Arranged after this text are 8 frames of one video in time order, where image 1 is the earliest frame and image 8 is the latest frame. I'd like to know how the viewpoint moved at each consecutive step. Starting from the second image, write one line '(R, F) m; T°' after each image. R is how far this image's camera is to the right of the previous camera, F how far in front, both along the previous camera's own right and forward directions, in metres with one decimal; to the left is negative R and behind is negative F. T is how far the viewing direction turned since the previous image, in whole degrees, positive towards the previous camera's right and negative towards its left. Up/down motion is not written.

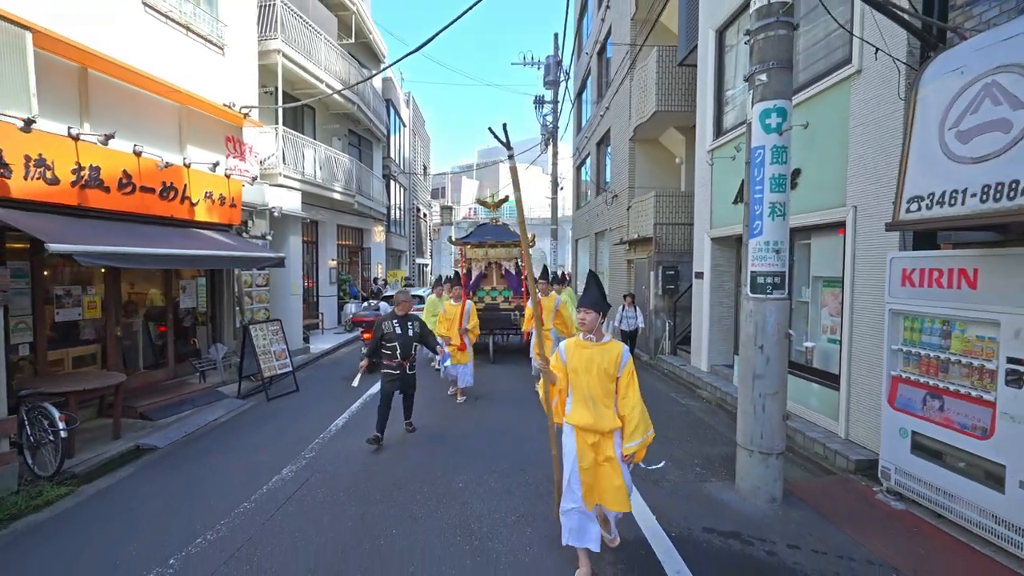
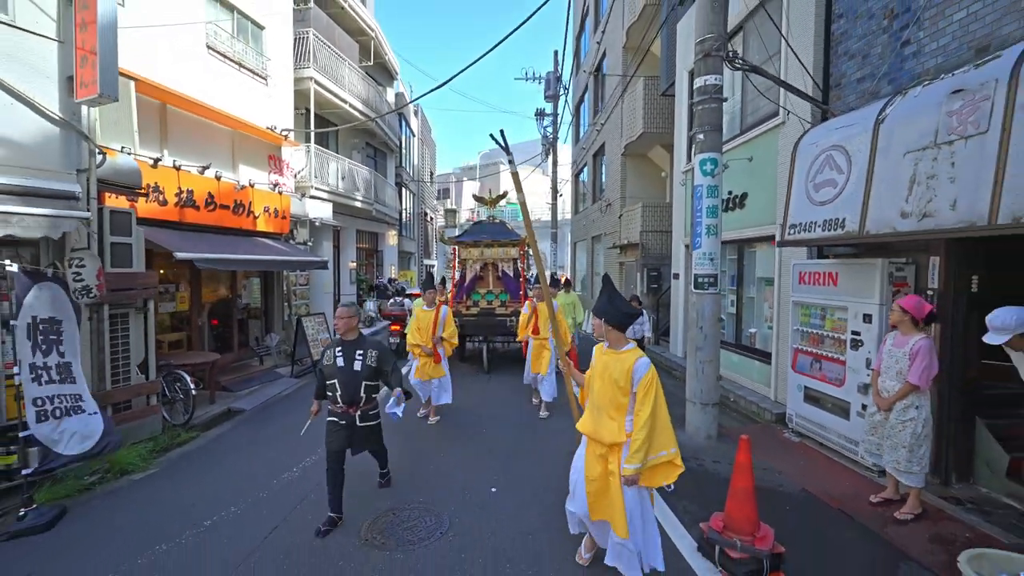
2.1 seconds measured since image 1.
(-0.1, -1.7) m; 0°
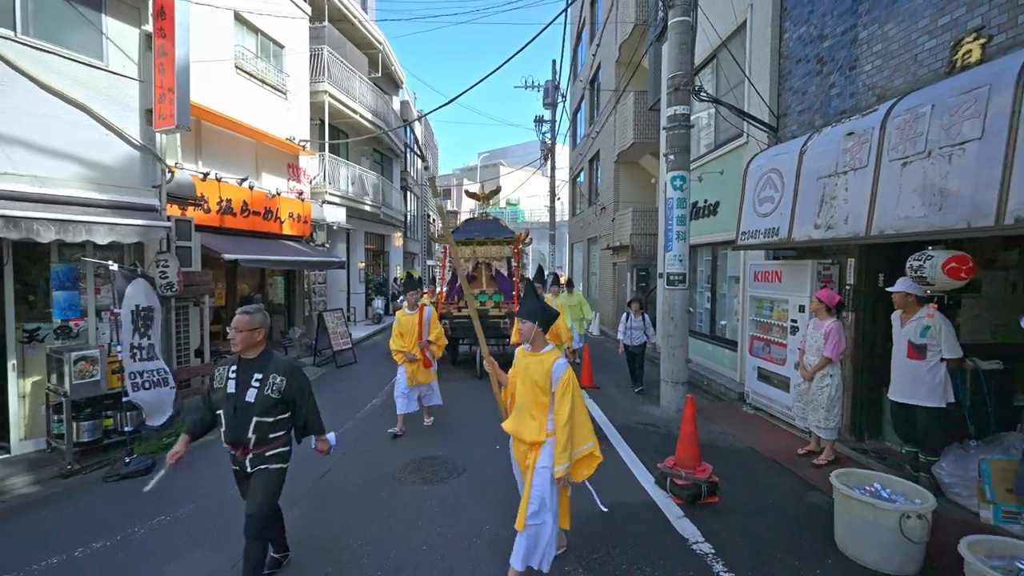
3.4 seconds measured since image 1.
(0.0, -1.1) m; 0°
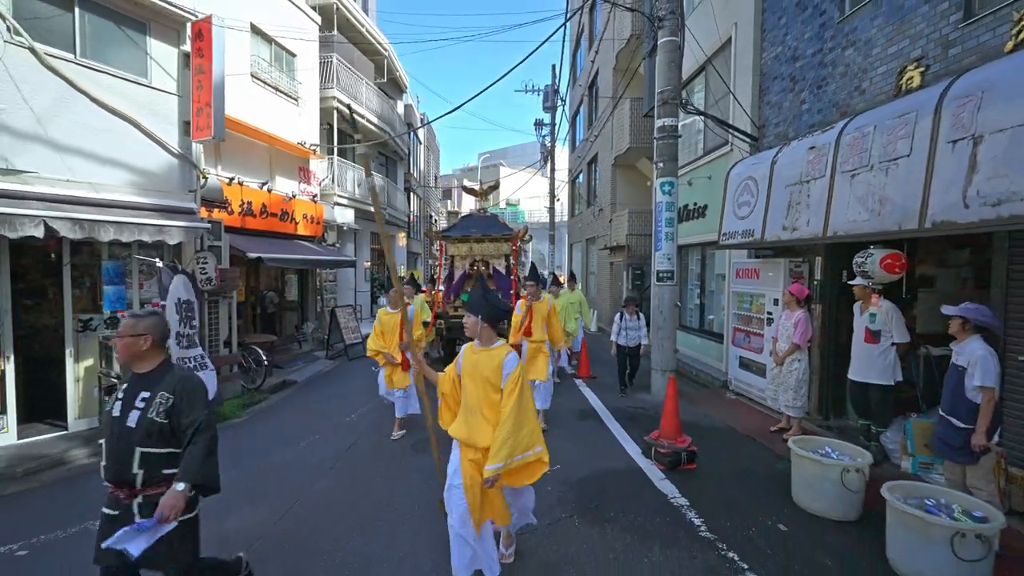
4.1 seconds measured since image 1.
(-0.1, -0.7) m; 0°
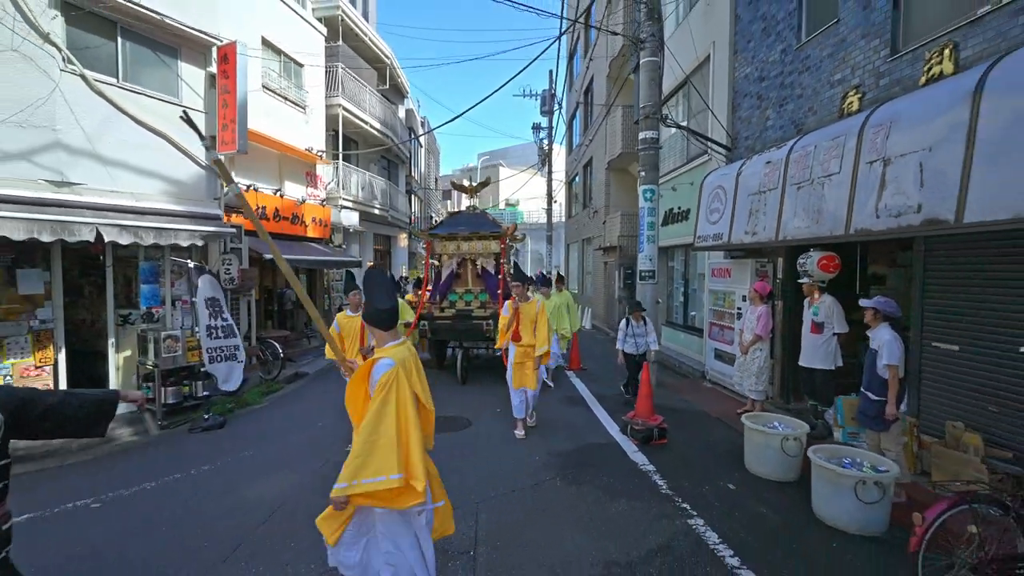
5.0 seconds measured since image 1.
(+0.1, -0.7) m; 0°
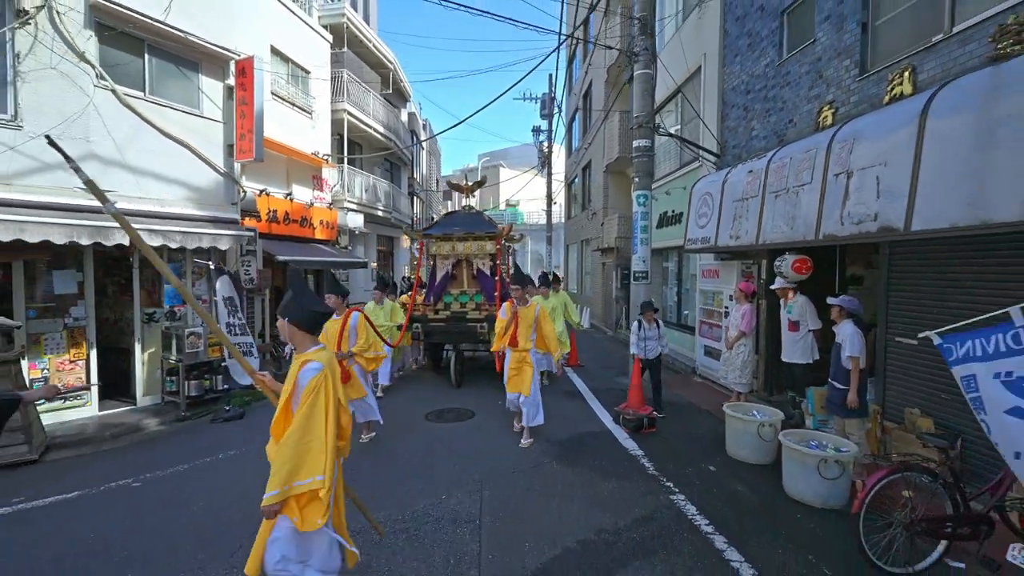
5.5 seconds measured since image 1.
(0.0, -0.5) m; 0°
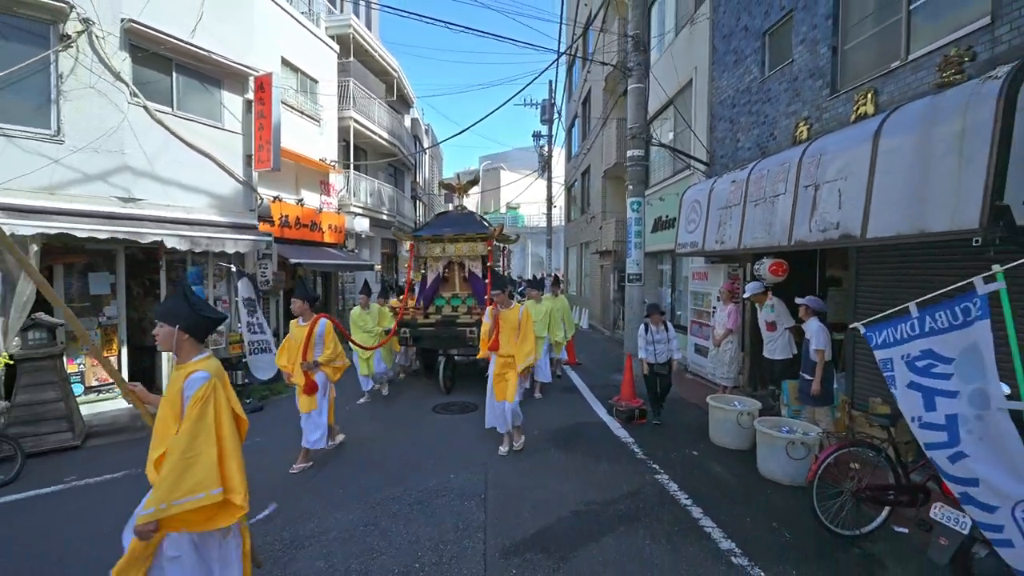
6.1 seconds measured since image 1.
(0.0, -0.5) m; 0°
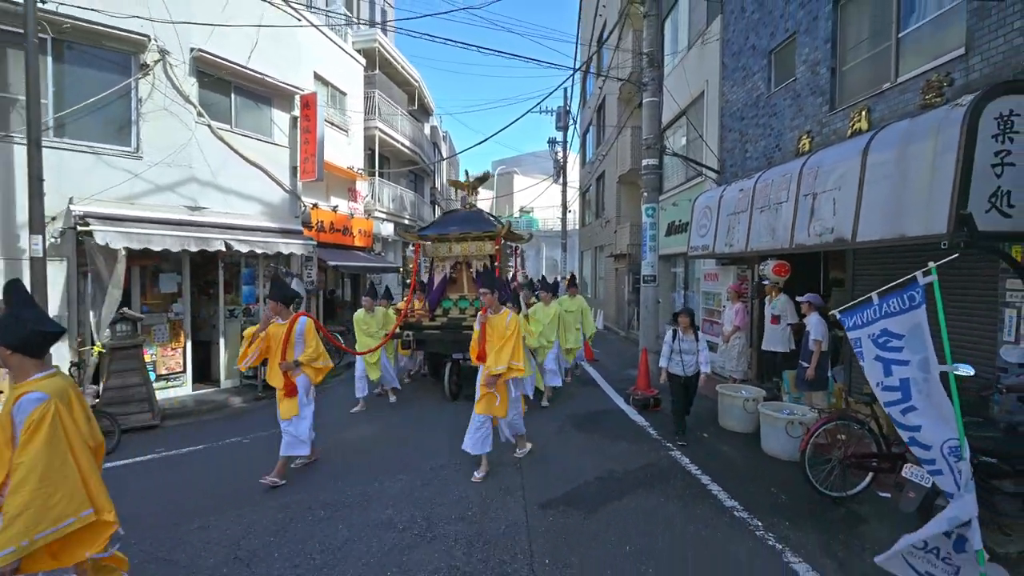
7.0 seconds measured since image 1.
(-0.2, -0.7) m; -2°
